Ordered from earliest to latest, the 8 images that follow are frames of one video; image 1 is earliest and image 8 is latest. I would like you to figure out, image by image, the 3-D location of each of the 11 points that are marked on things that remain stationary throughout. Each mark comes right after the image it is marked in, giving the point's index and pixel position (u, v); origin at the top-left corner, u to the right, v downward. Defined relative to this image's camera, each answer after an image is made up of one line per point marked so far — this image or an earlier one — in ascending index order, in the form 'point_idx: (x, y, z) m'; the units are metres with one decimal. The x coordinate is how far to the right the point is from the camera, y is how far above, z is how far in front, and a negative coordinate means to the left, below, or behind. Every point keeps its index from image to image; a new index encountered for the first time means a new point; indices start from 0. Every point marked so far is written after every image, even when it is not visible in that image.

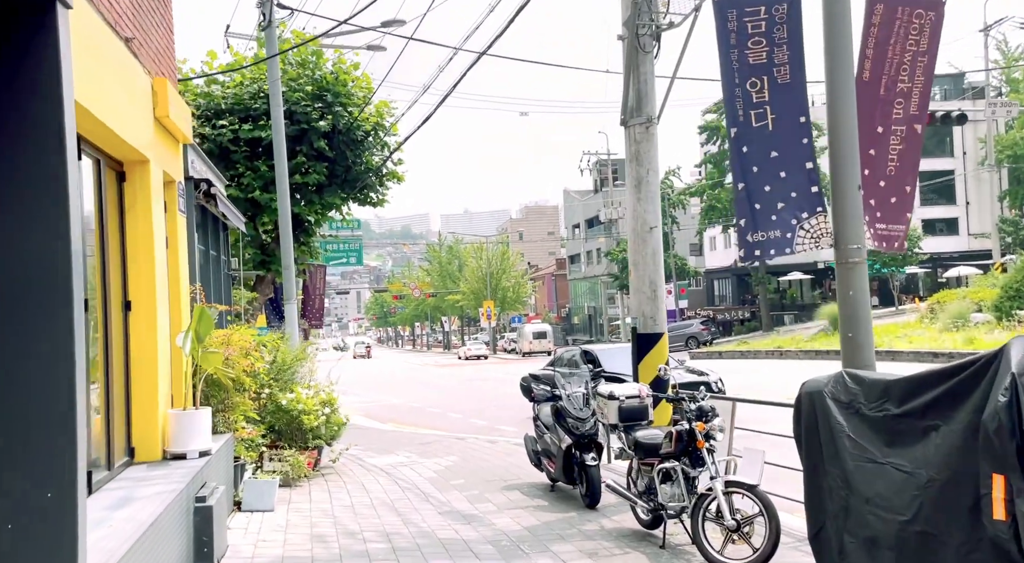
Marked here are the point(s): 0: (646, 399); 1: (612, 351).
0: (+1.2, -1.1, +9.0) m
1: (+1.7, -1.2, +17.1) m
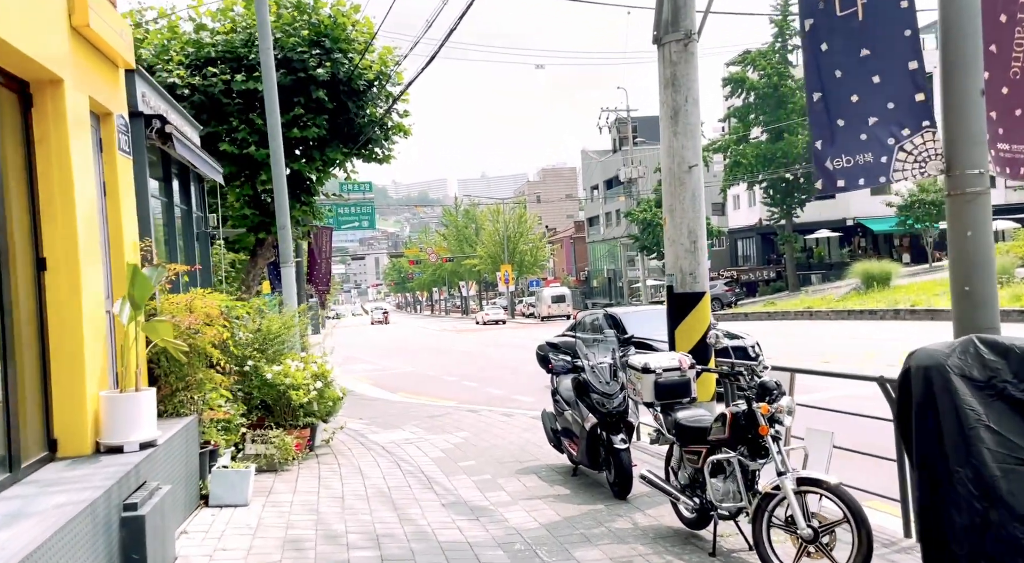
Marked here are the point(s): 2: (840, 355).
0: (+1.3, -0.7, +7.5) m
1: (+1.9, -0.5, +15.6) m
2: (+6.2, -1.4, +19.1) m
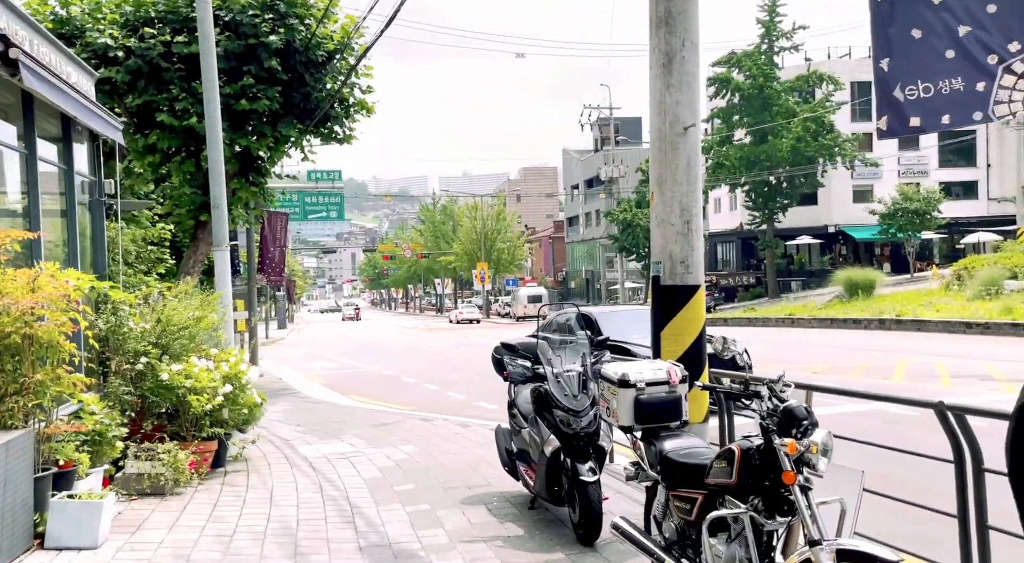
0: (+0.9, -0.6, +5.7) m
1: (+1.4, -0.5, +13.8) m
2: (+5.6, -1.4, +17.5) m
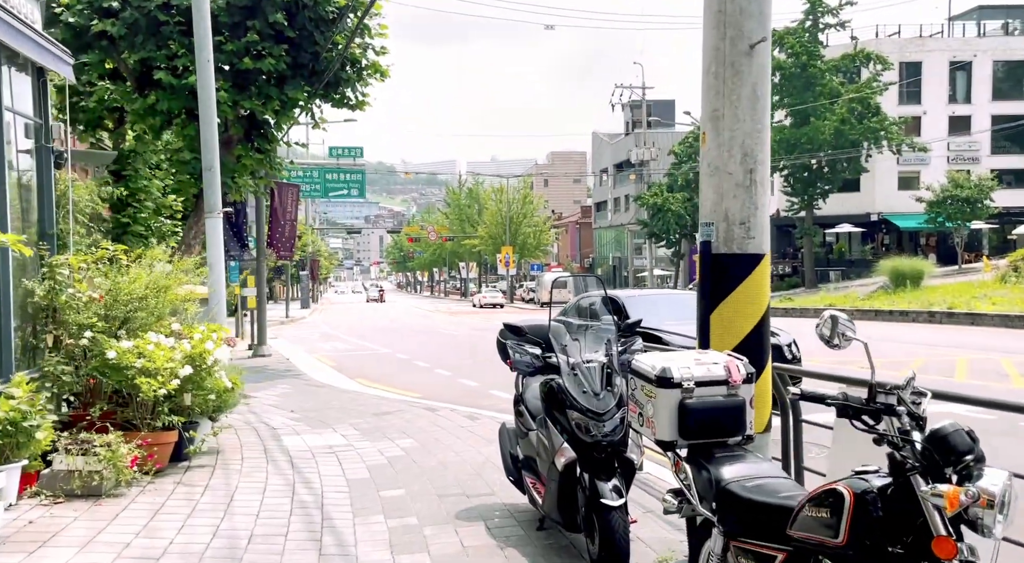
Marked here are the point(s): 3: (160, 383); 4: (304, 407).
0: (+0.9, -0.4, +4.2) m
1: (+1.6, -0.2, +12.3) m
2: (+5.9, -1.2, +15.9) m
3: (-2.7, -0.8, +7.6) m
4: (-2.7, -1.6, +13.3) m
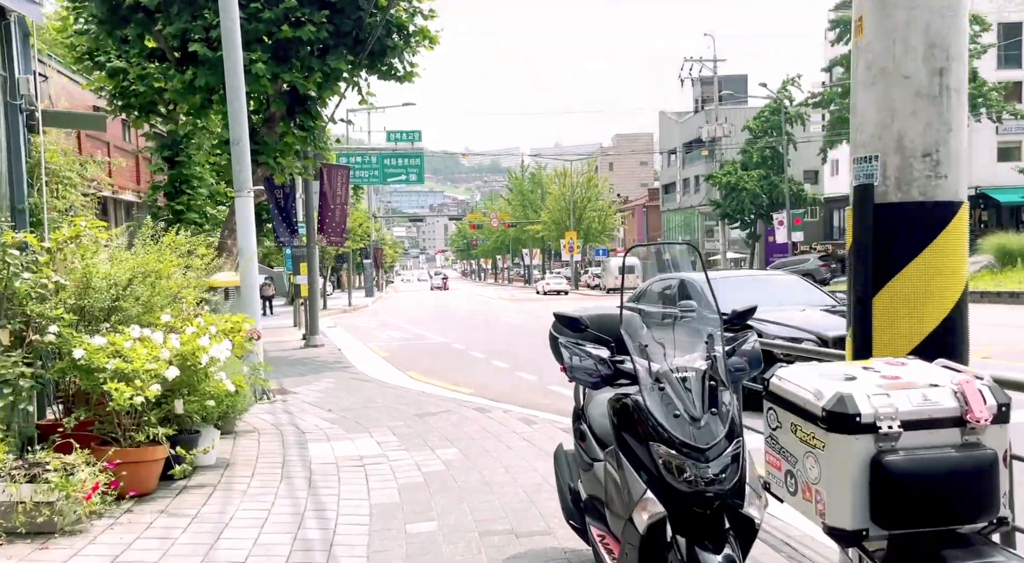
0: (+1.1, -0.3, +2.6) m
1: (+2.3, 0.0, +10.6) m
2: (+6.8, -0.9, +13.9) m
3: (-2.3, -0.7, +6.2) m
4: (-2.0, -1.5, +11.9) m
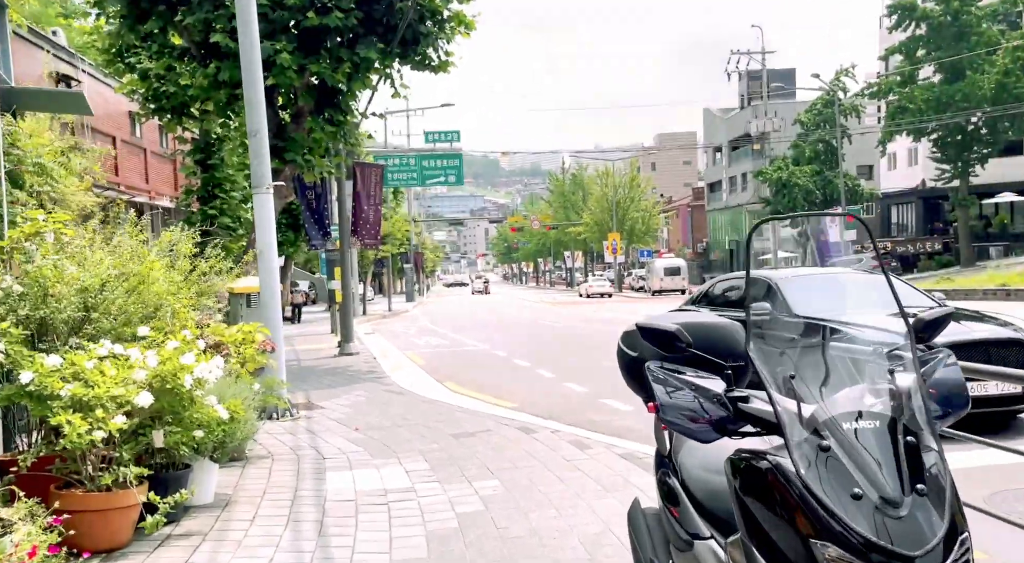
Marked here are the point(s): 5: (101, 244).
0: (+1.2, -0.3, +1.3) m
1: (+2.7, 0.0, +9.2) m
2: (+7.4, -0.9, +12.3) m
3: (-2.0, -0.7, +5.0) m
4: (-1.5, -1.5, +10.7) m
5: (-2.6, +0.3, +6.6) m
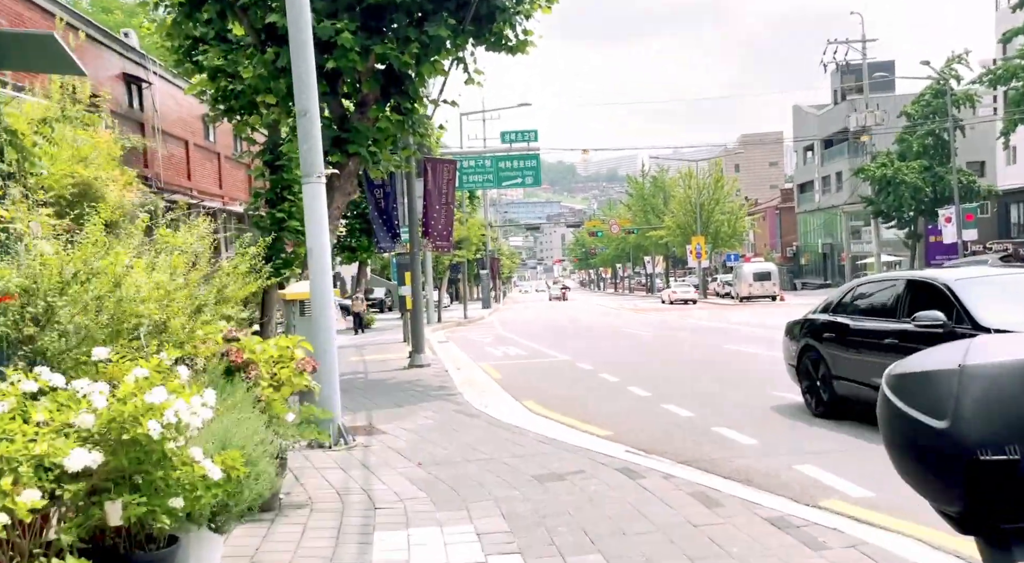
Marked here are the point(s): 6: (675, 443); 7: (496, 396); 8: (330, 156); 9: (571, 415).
0: (+1.3, -0.3, -0.7) m
1: (+3.4, 0.0, +7.1) m
2: (+8.3, -0.9, +9.9) m
3: (-1.6, -0.7, +3.3) m
4: (-0.7, -1.5, +8.9) m
5: (-2.1, +0.3, +4.9) m
6: (+1.4, -1.4, +8.7) m
7: (-0.2, -1.6, +13.9) m
8: (-2.7, +1.7, +12.9) m
9: (+0.7, -1.5, +11.6) m
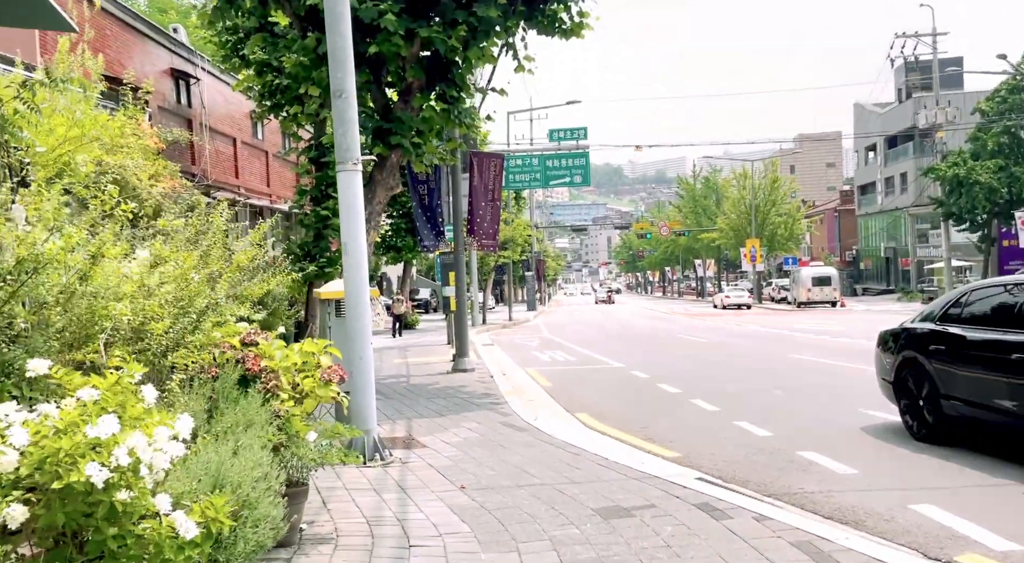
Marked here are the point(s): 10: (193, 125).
0: (+1.3, -0.3, -1.8) m
1: (+3.8, 0.0, +5.9) m
2: (+8.8, -1.0, +8.4) m
3: (-1.4, -0.7, +2.3) m
4: (-0.2, -1.5, +7.8) m
5: (-1.8, +0.3, +3.9) m
6: (+1.8, -1.4, +7.6) m
7: (+0.5, -1.6, +12.9) m
8: (-2.1, +1.7, +11.9) m
9: (+1.3, -1.5, +10.5) m
10: (-6.4, +3.2, +20.0) m
